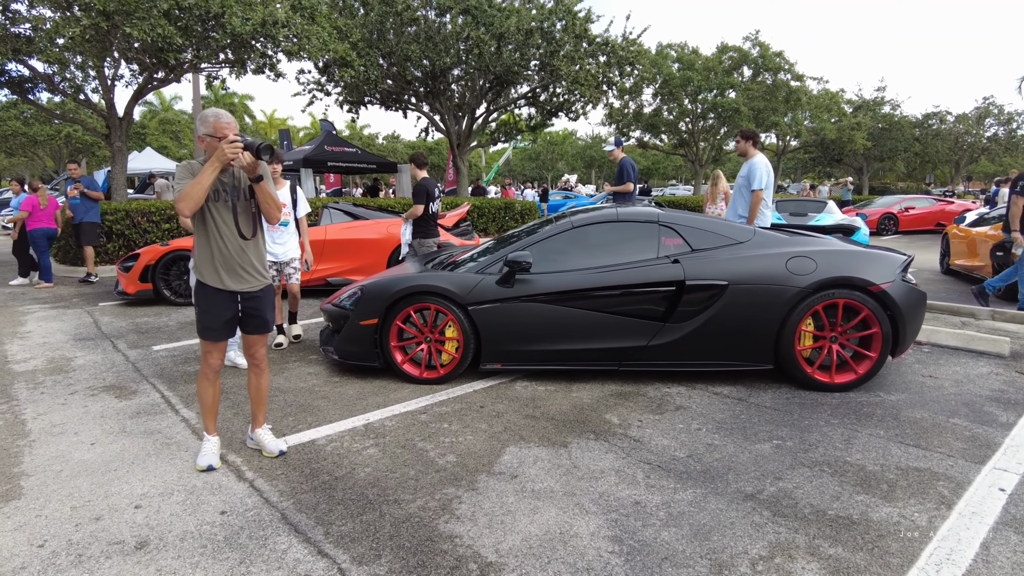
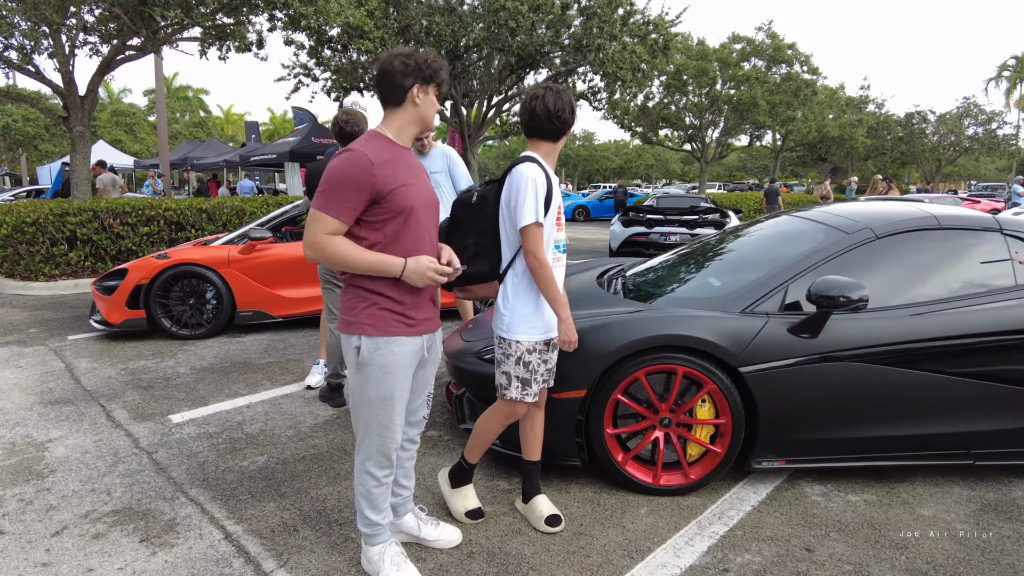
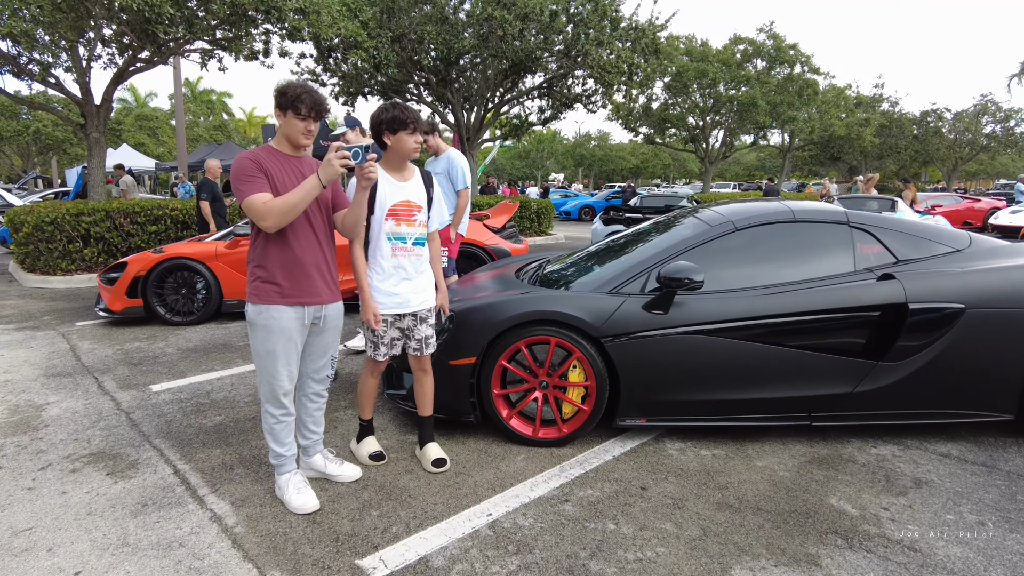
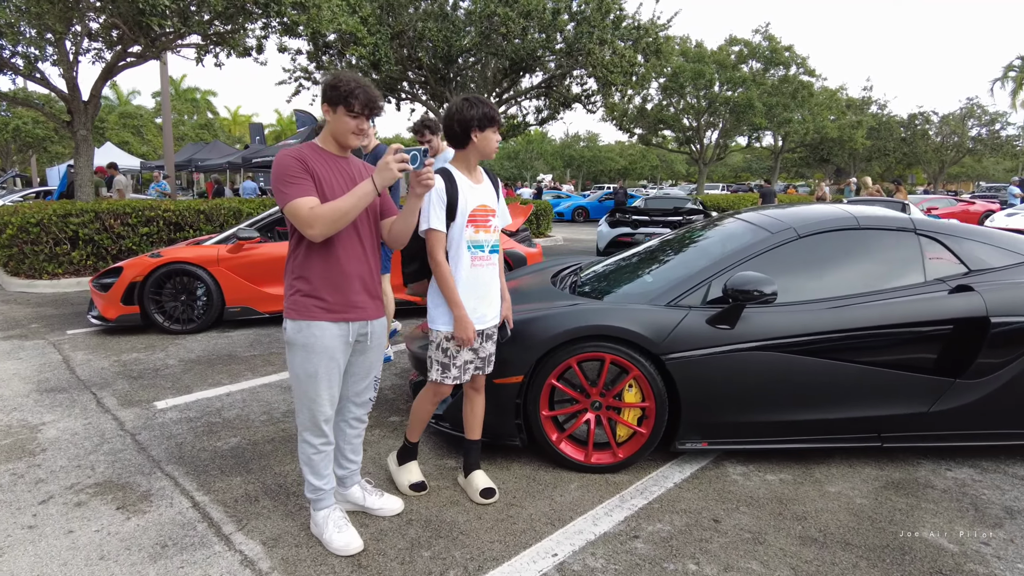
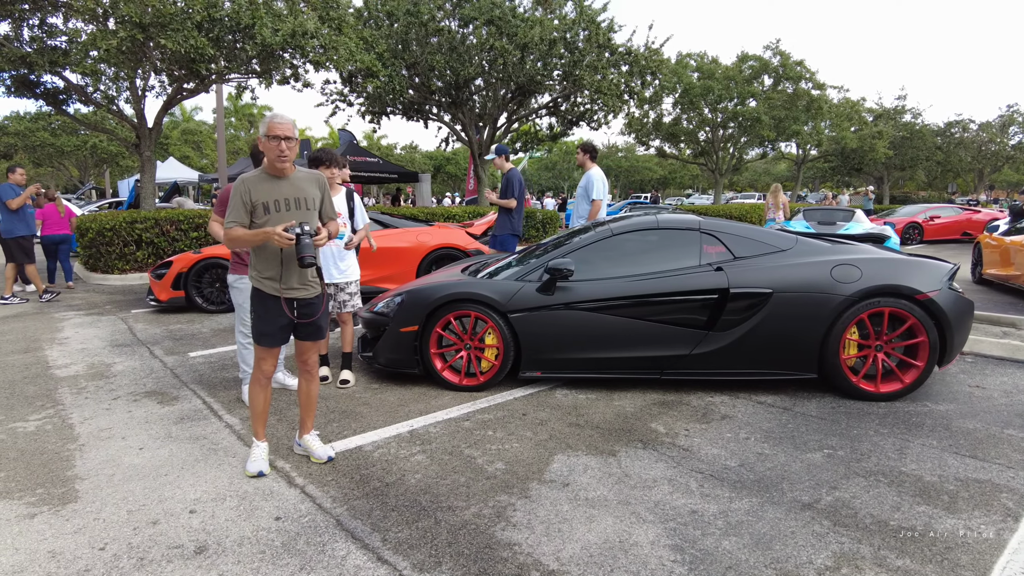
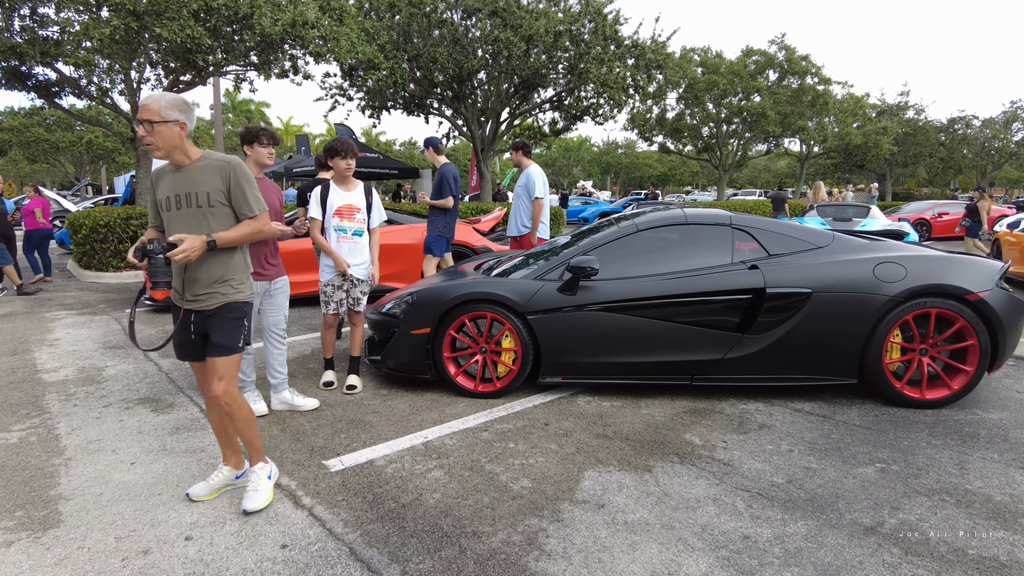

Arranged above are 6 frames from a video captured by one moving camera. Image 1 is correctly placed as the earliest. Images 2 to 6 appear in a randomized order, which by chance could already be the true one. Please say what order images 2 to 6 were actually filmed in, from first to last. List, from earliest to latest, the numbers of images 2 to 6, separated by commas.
5, 6, 3, 4, 2
